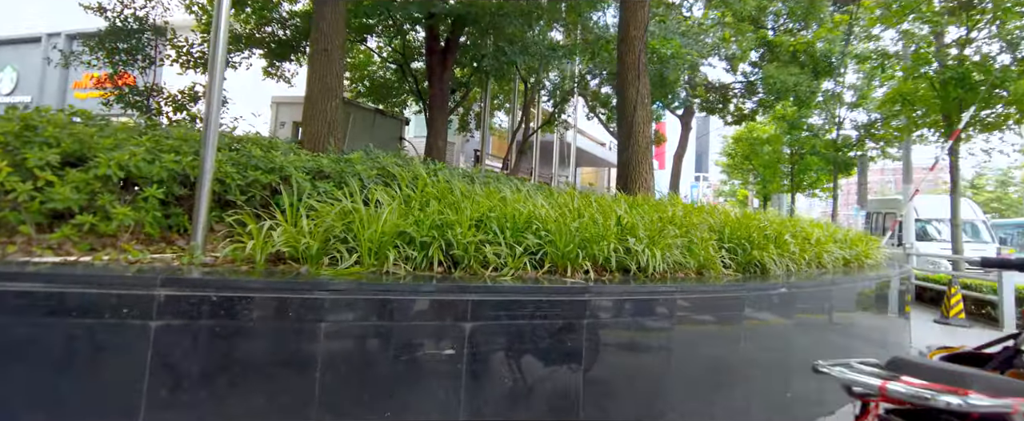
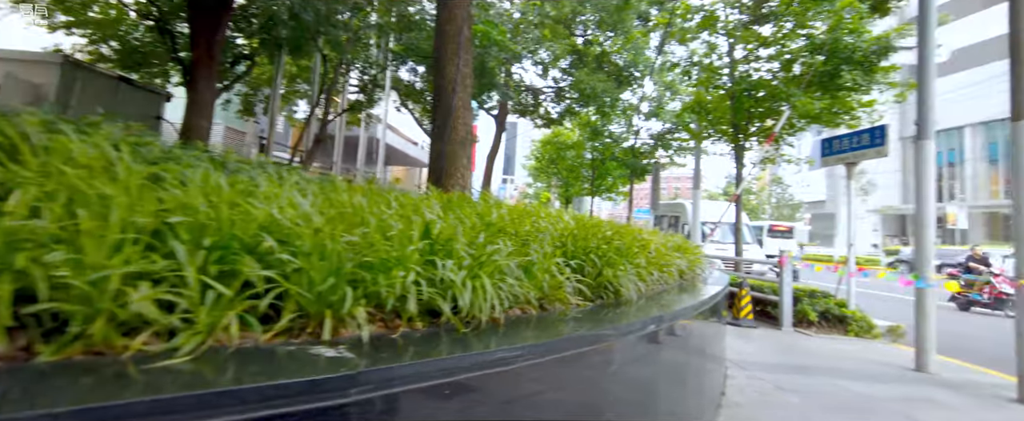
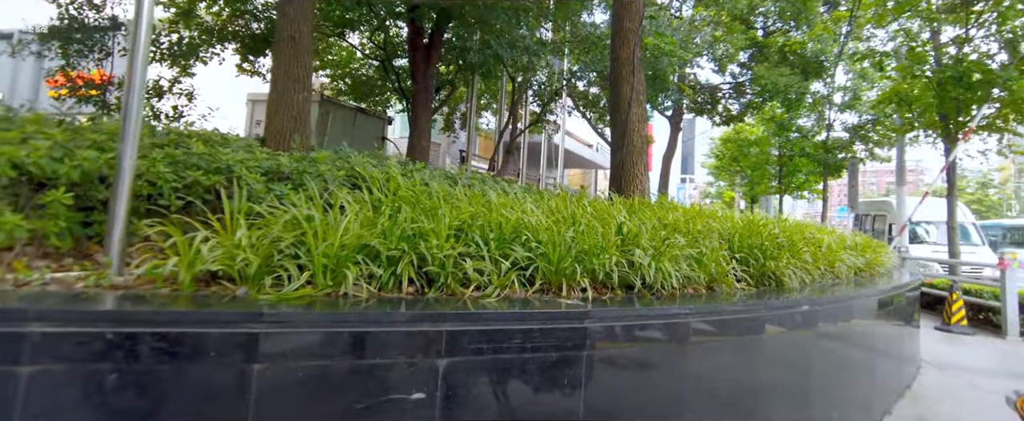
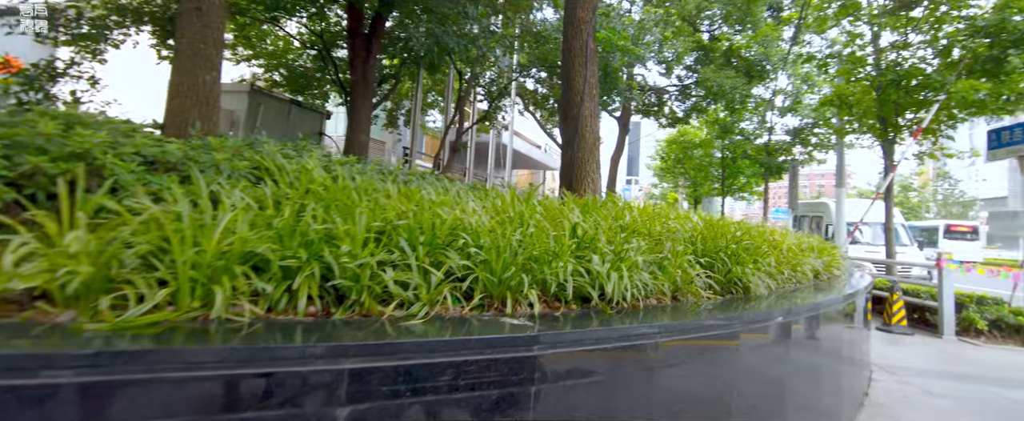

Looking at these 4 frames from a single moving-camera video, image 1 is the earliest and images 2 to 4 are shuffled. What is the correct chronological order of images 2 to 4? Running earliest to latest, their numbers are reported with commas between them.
3, 4, 2
